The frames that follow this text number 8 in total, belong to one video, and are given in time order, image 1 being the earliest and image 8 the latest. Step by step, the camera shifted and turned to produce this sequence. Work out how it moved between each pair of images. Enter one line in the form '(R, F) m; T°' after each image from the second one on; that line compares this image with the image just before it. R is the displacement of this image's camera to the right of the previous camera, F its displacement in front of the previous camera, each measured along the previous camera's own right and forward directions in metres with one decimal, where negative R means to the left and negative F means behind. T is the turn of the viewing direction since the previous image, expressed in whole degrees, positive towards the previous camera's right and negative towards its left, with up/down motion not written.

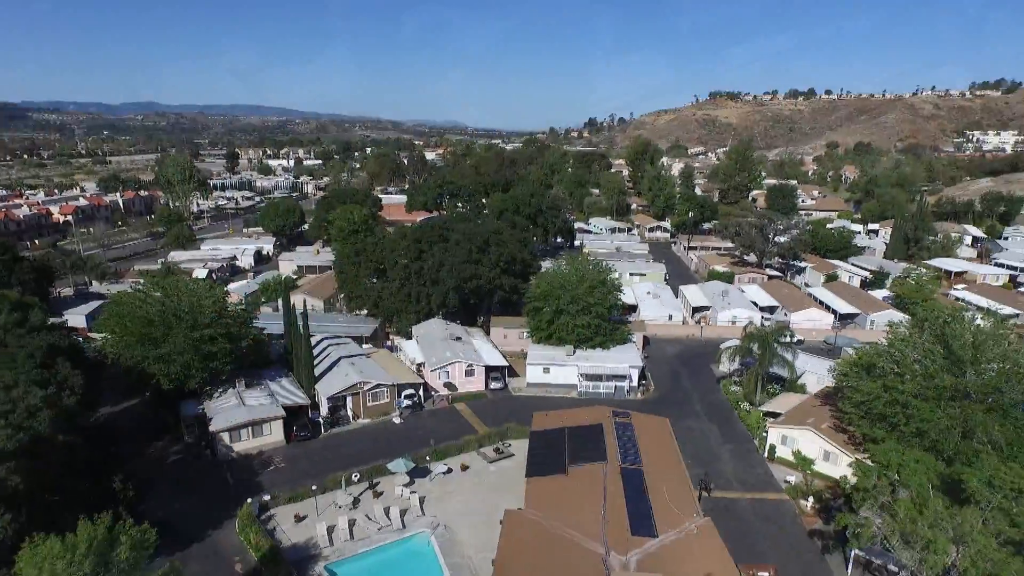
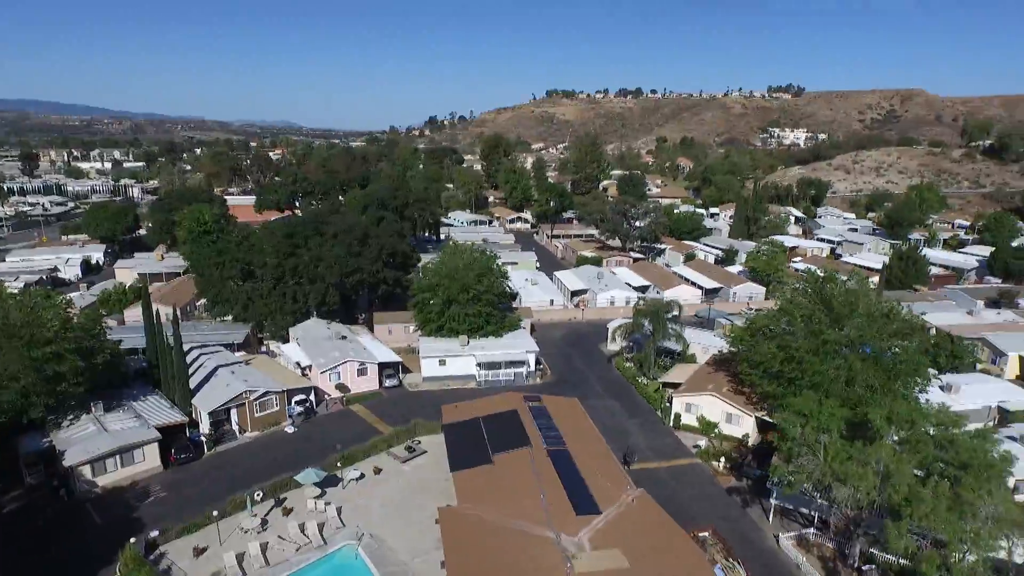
(-2.6, +1.5) m; +13°
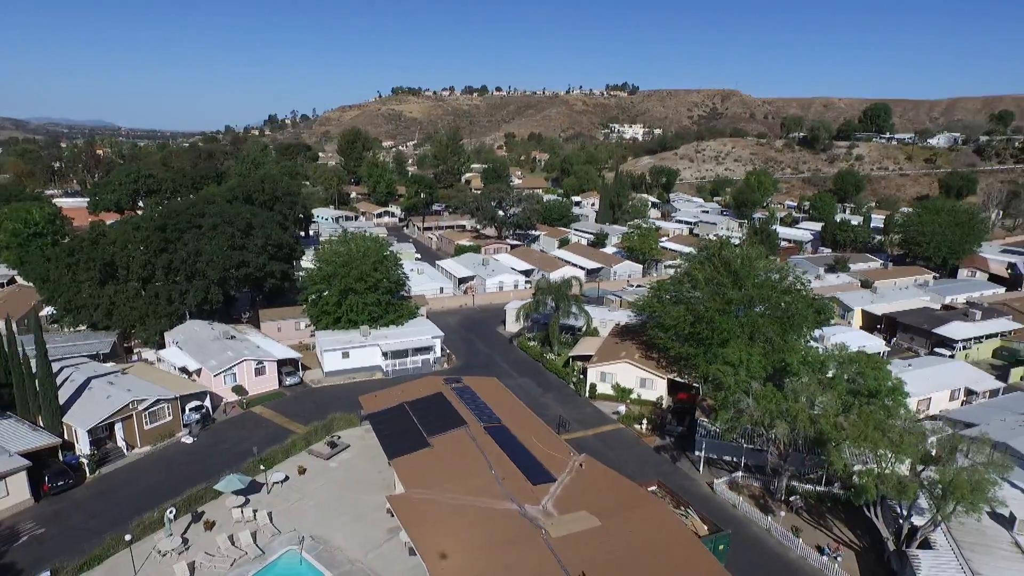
(-3.0, +0.8) m; +13°
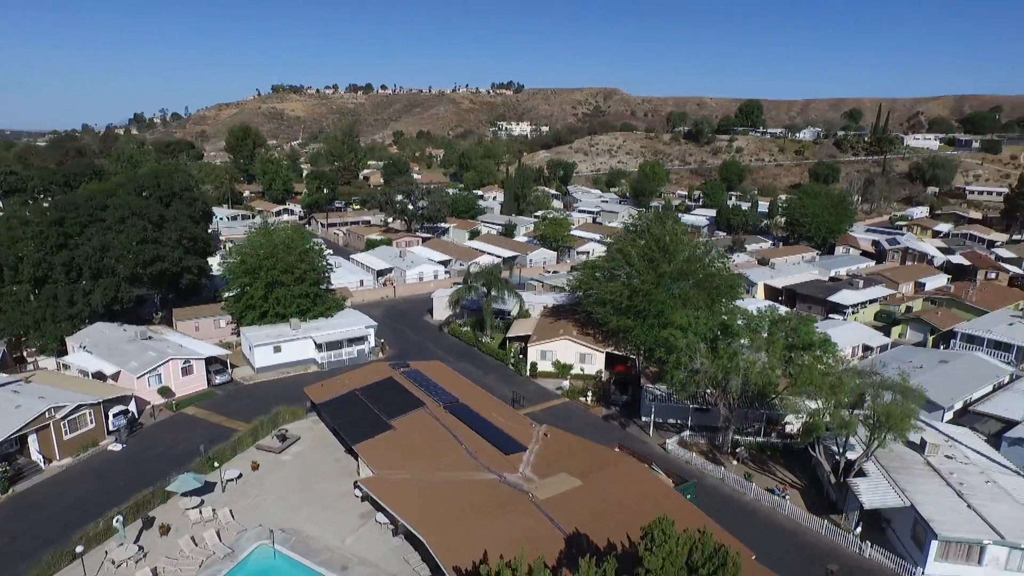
(-2.5, -0.1) m; +10°
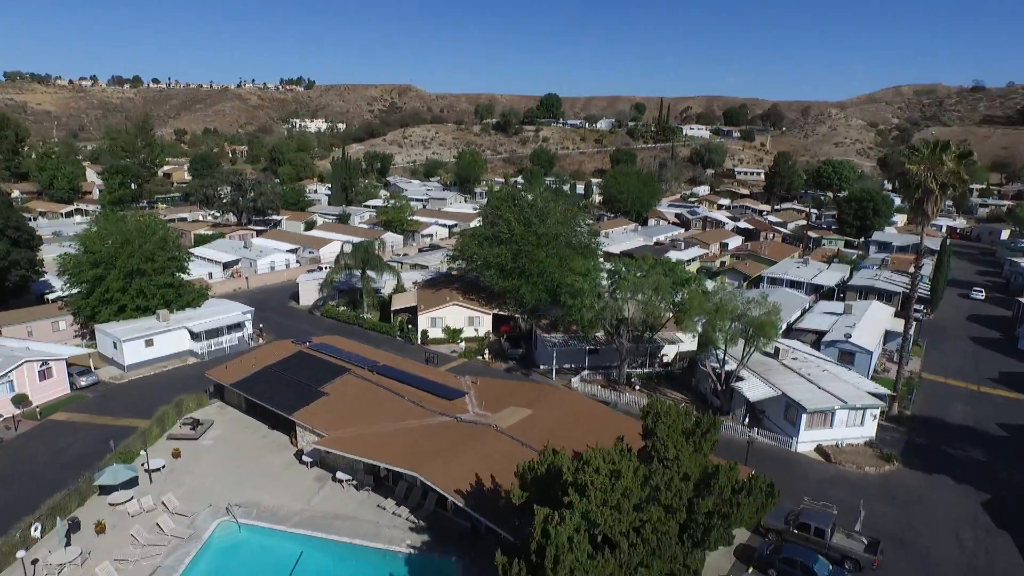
(-4.6, -0.8) m; +17°
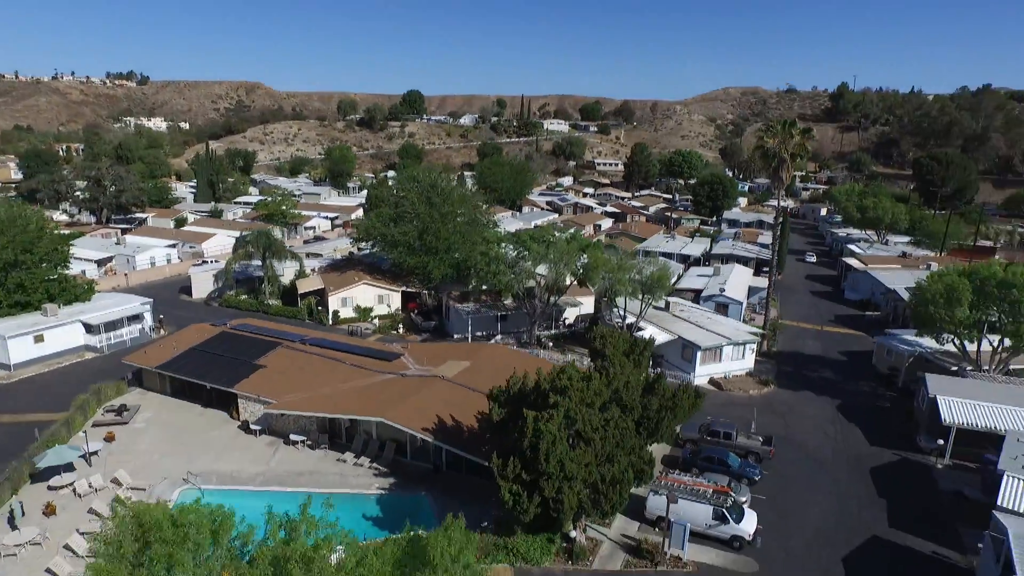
(-2.6, -1.7) m; +12°
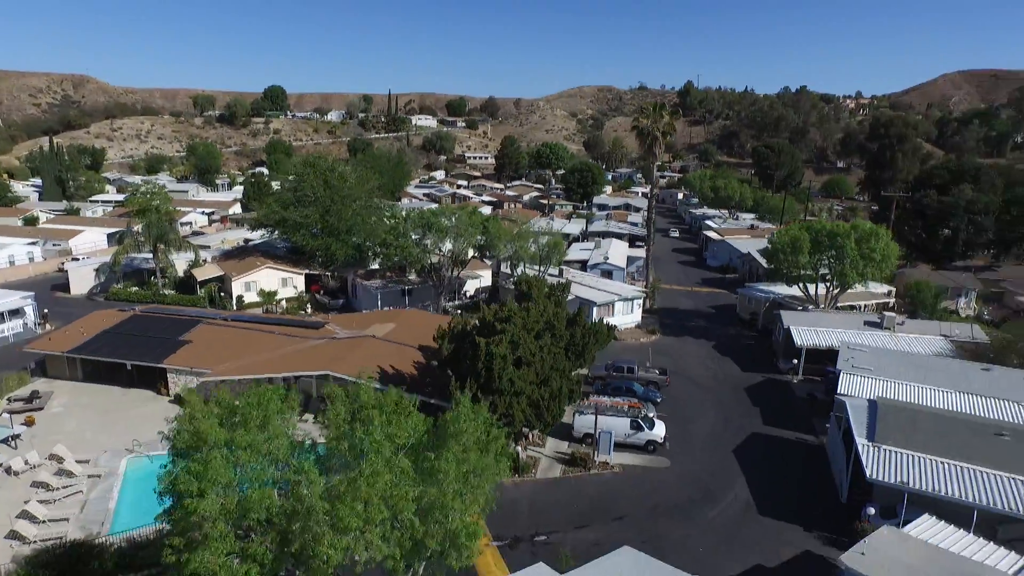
(-2.0, -2.0) m; +11°
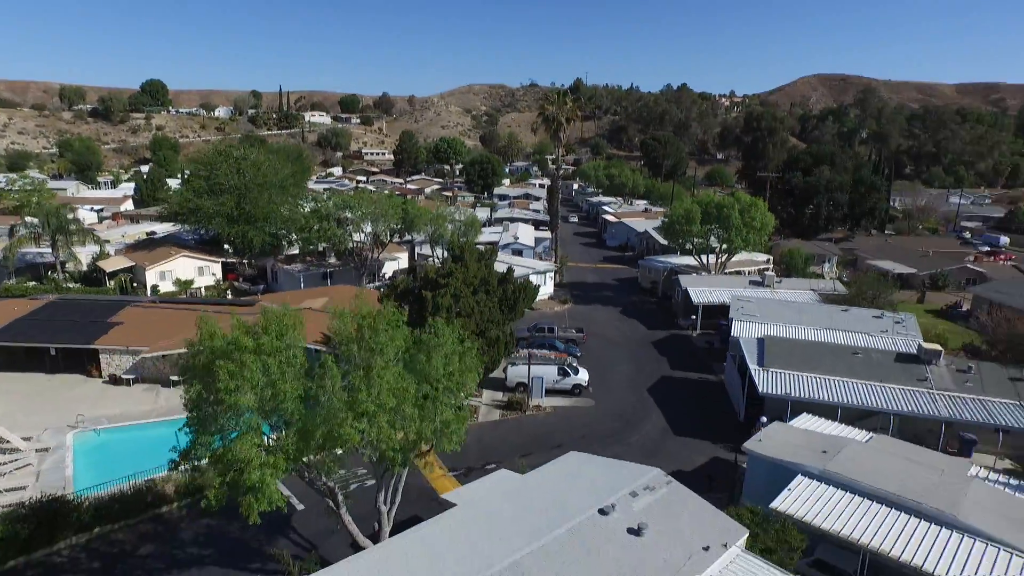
(-1.3, -1.8) m; +9°
